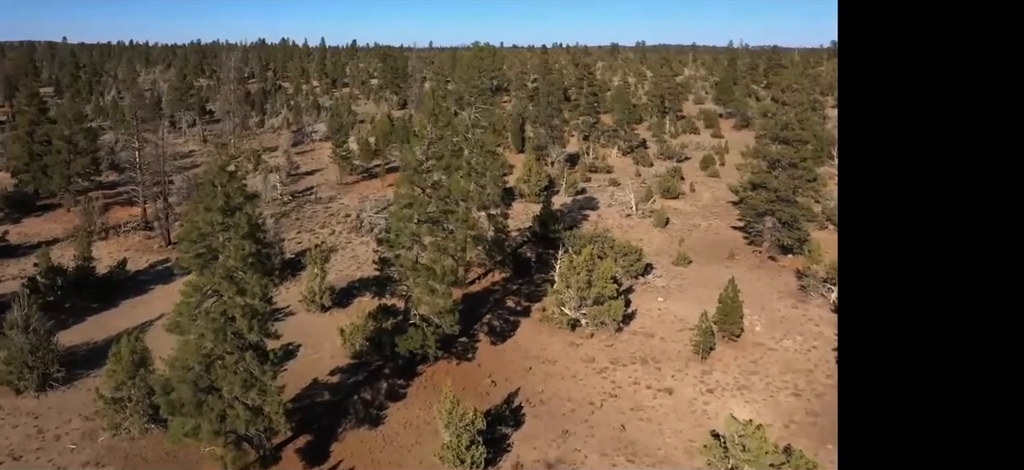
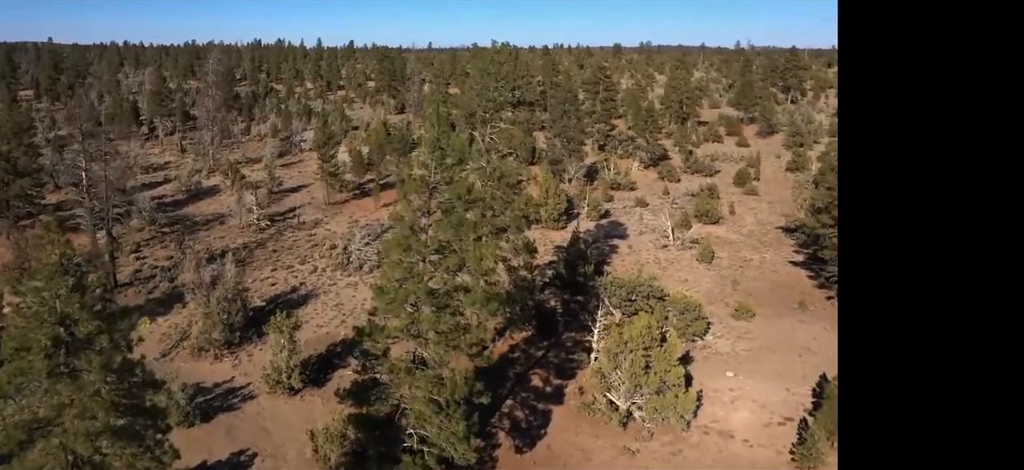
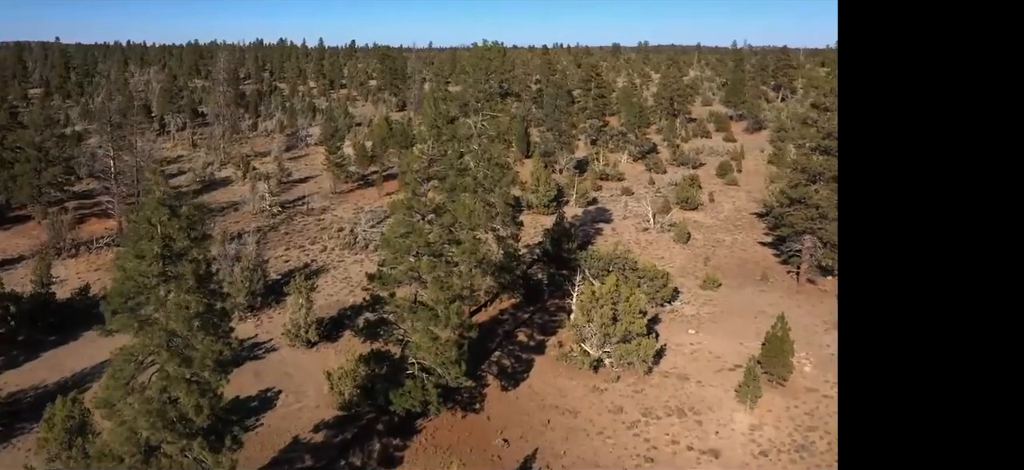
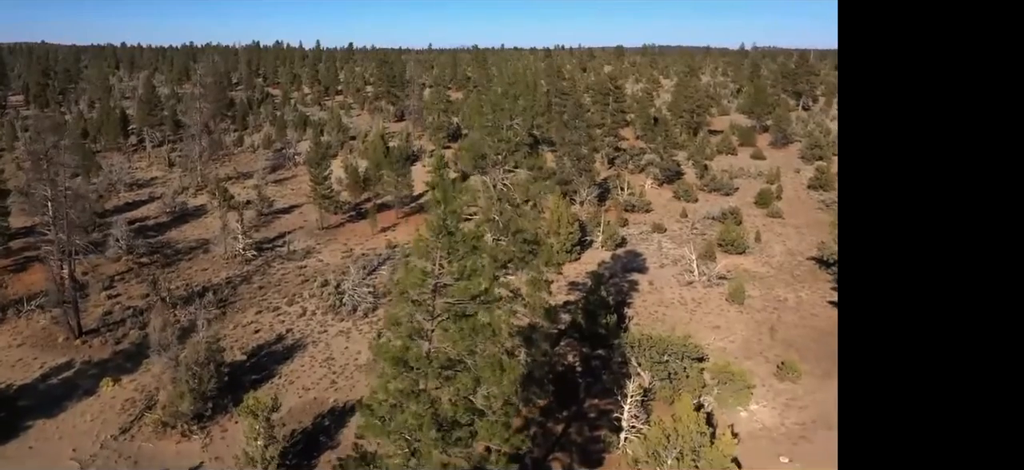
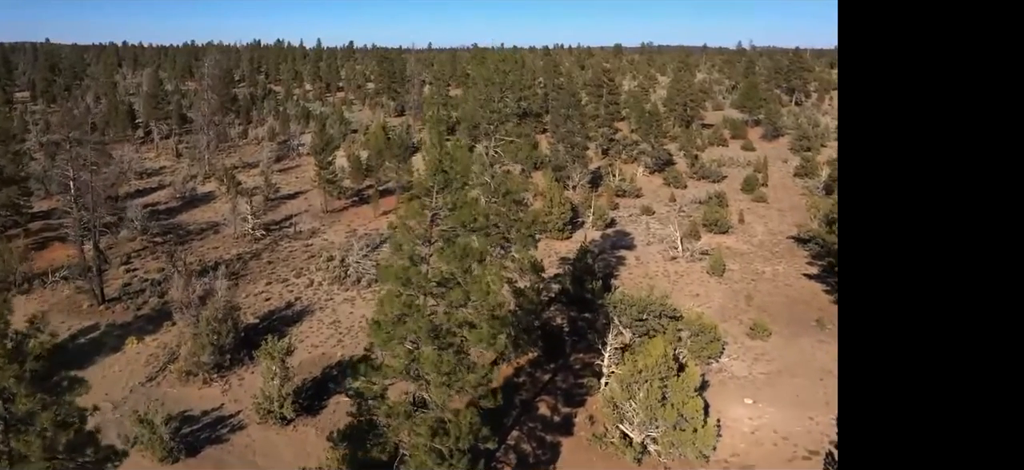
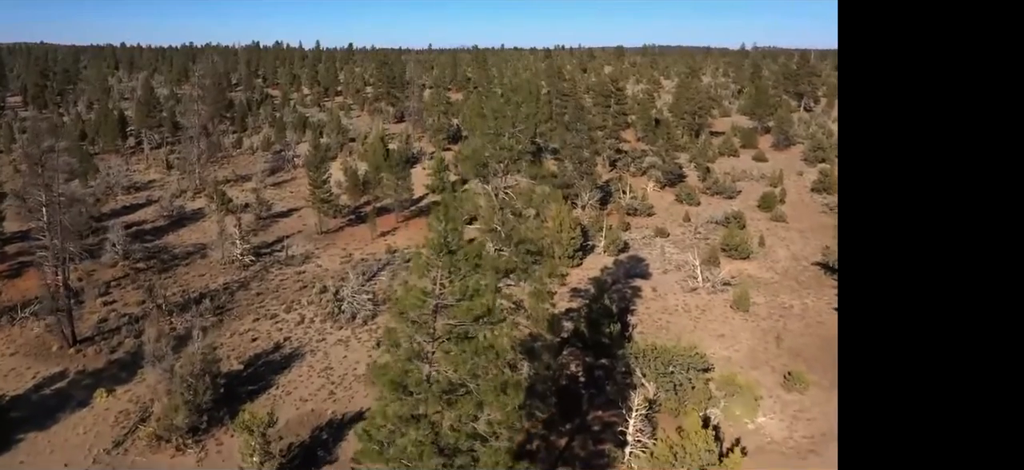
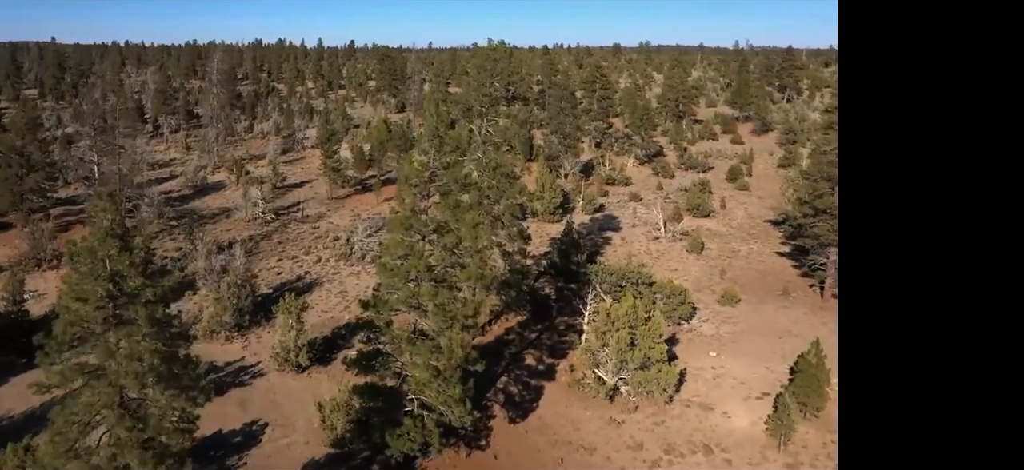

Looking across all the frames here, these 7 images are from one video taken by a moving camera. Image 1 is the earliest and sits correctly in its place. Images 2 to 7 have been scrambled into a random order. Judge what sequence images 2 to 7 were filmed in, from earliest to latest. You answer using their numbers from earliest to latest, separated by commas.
3, 7, 2, 5, 4, 6
